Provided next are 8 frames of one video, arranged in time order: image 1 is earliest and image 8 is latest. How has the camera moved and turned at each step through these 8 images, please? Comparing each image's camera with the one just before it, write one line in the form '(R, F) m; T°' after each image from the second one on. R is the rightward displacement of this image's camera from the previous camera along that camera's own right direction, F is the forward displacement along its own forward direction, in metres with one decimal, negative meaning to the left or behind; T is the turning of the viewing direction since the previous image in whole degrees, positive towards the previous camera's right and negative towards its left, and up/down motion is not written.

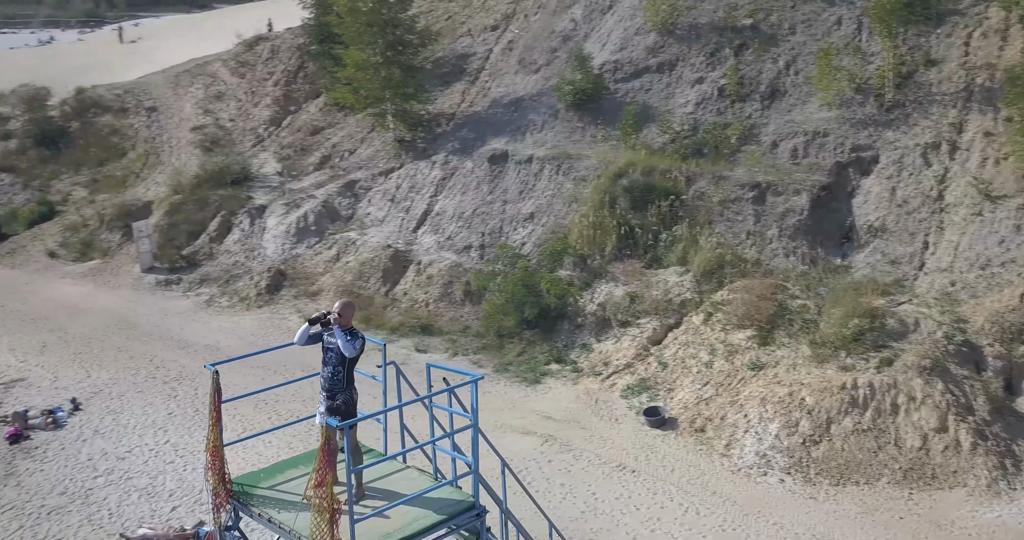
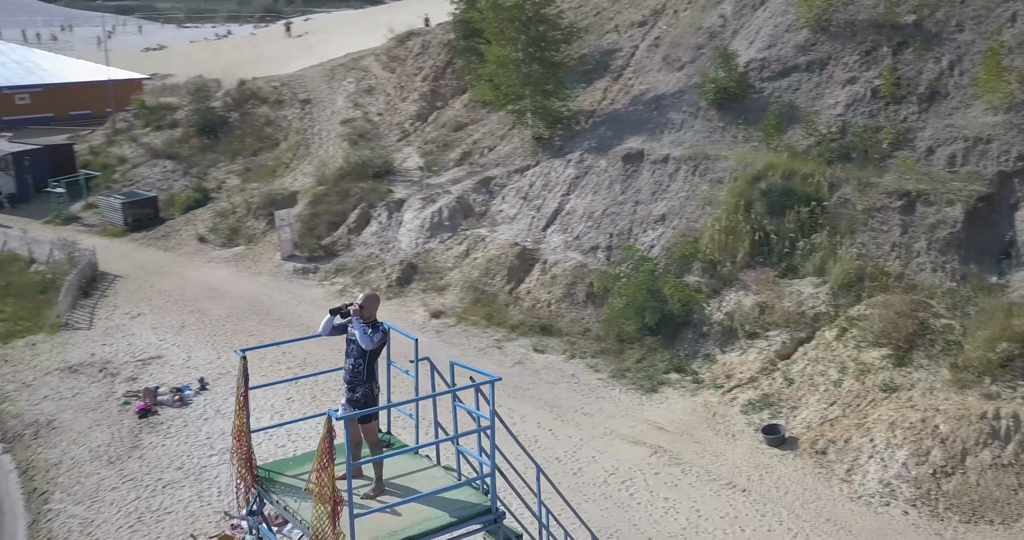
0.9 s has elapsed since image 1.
(+1.2, +0.5) m; -10°
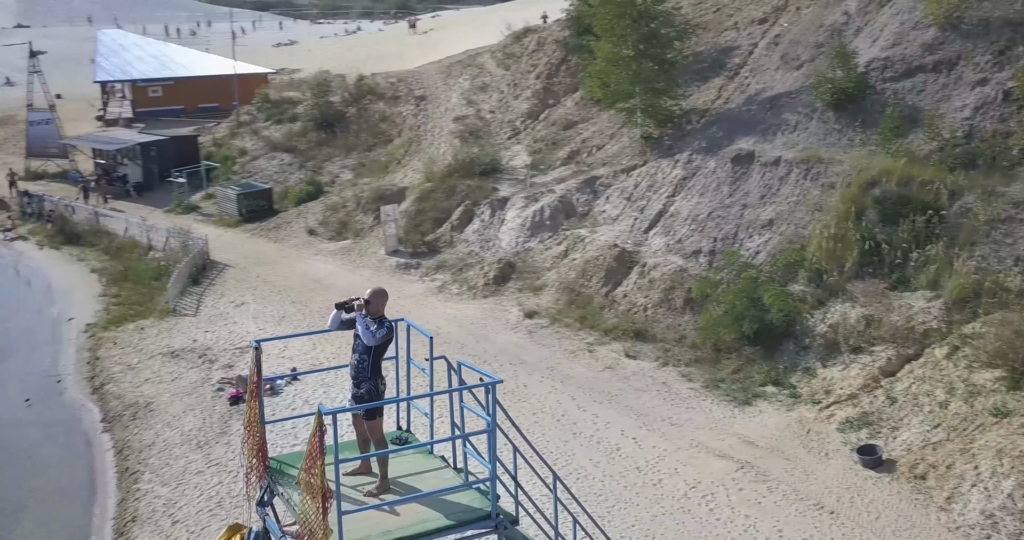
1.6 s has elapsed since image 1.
(+1.0, +0.4) m; -8°
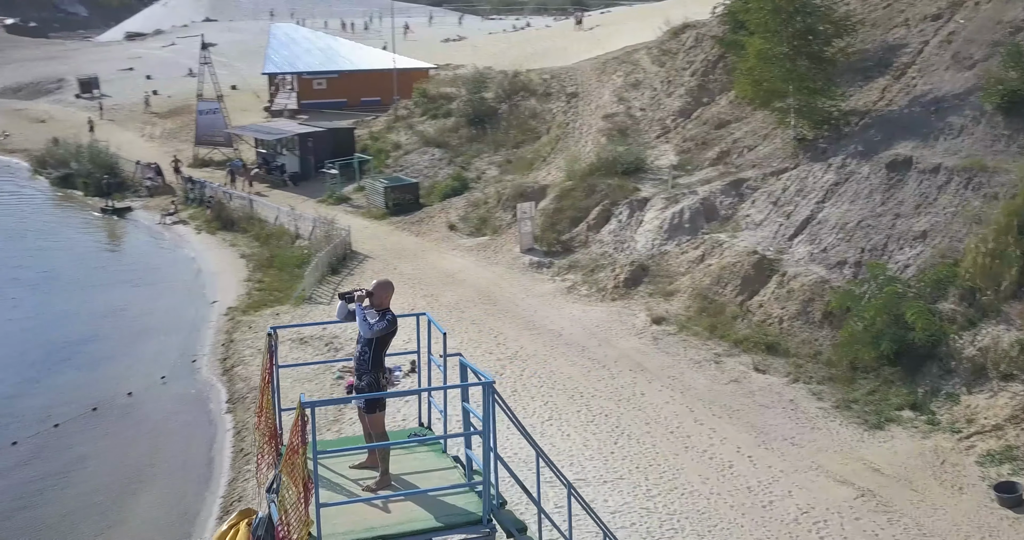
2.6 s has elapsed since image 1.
(+1.3, +0.6) m; -10°
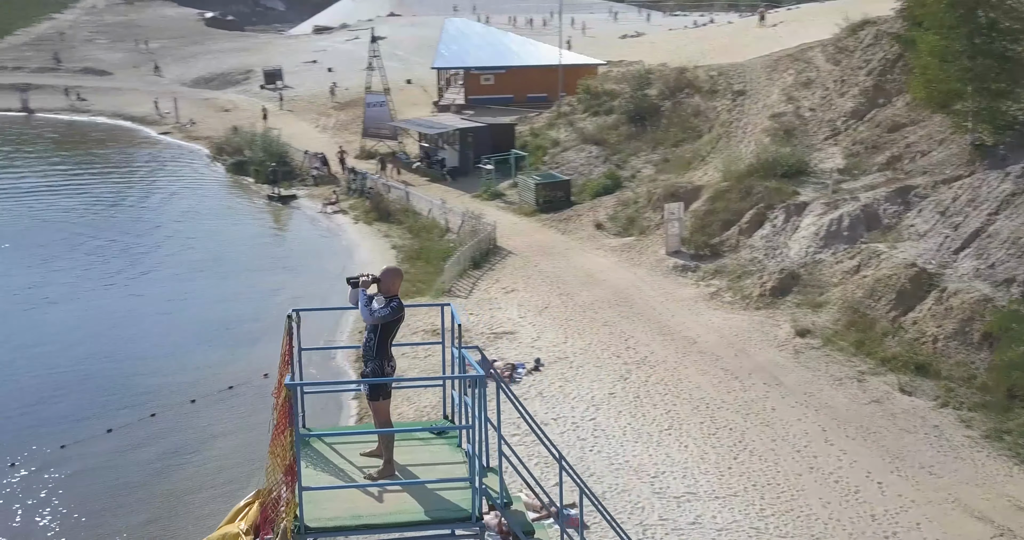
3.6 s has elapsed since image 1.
(+1.2, +0.6) m; -11°
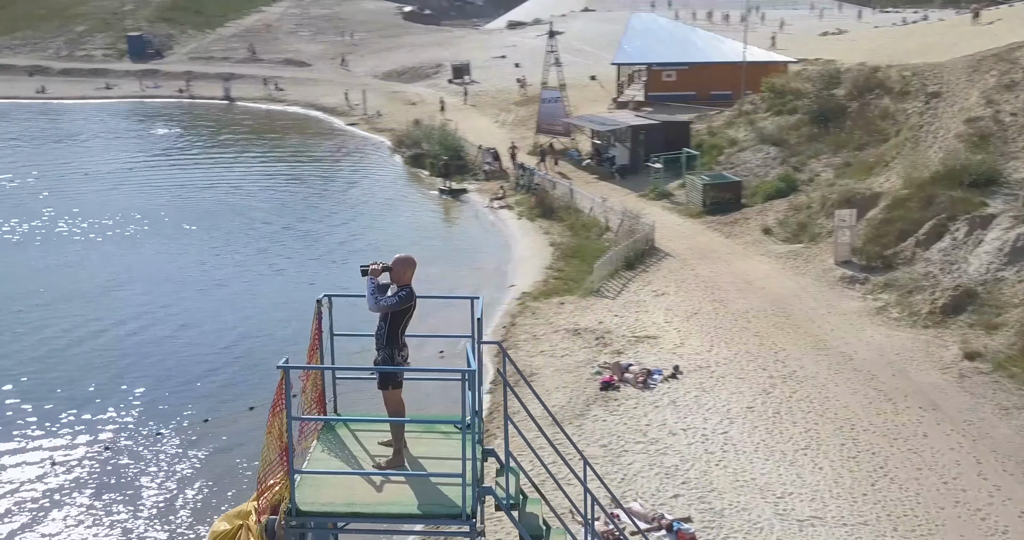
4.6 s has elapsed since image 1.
(+1.3, +0.5) m; -11°
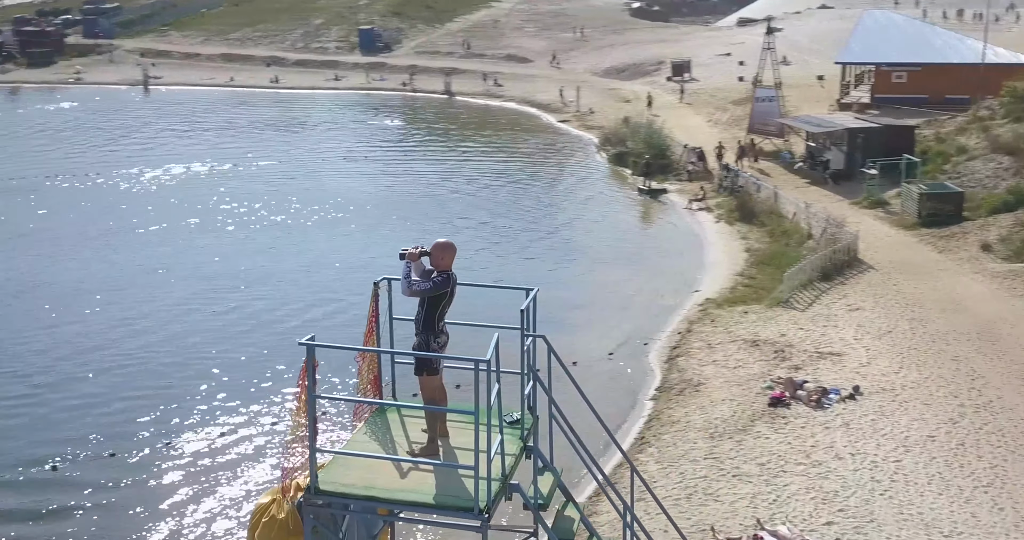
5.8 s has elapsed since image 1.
(+1.3, +0.5) m; -13°
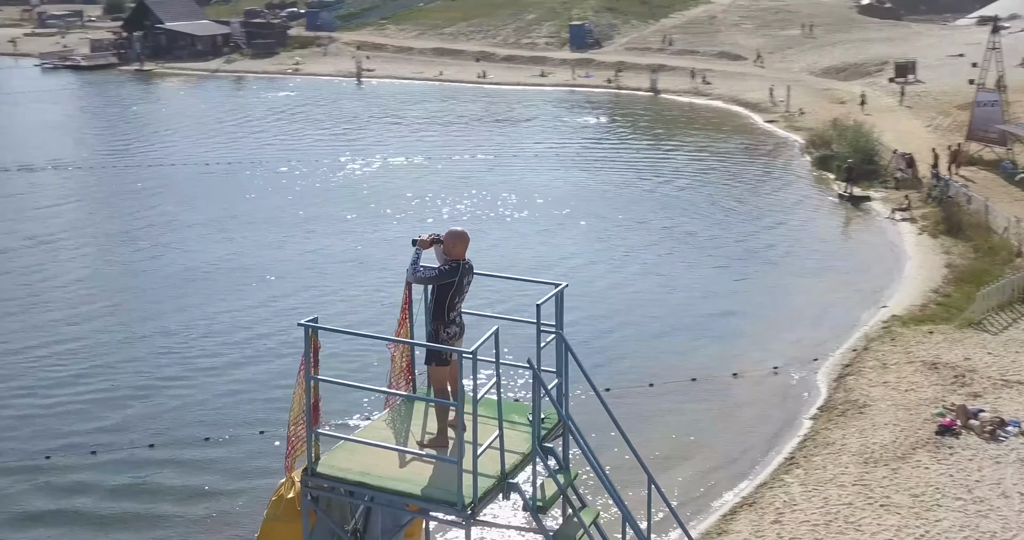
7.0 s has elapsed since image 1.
(+1.4, +0.4) m; -13°
